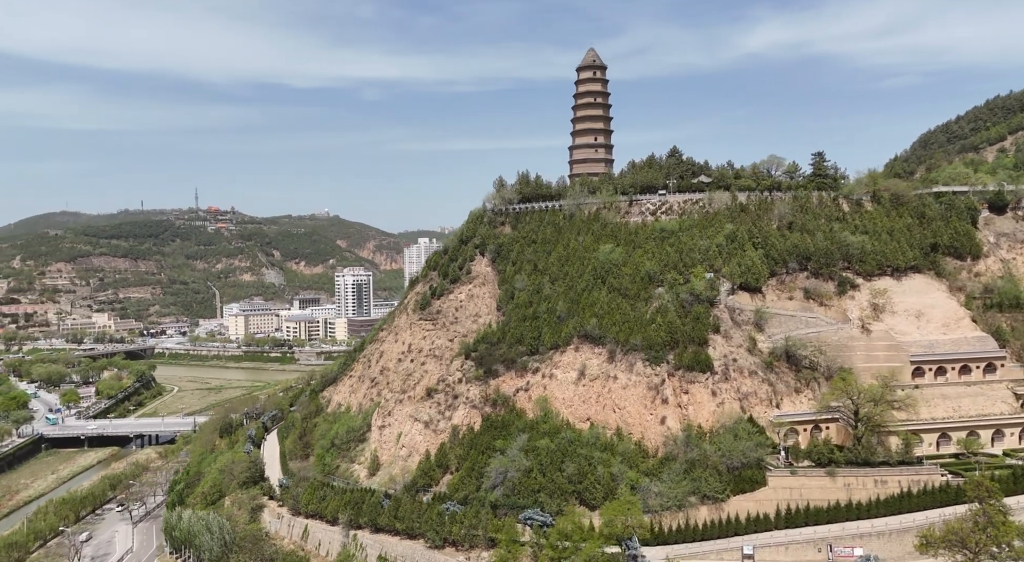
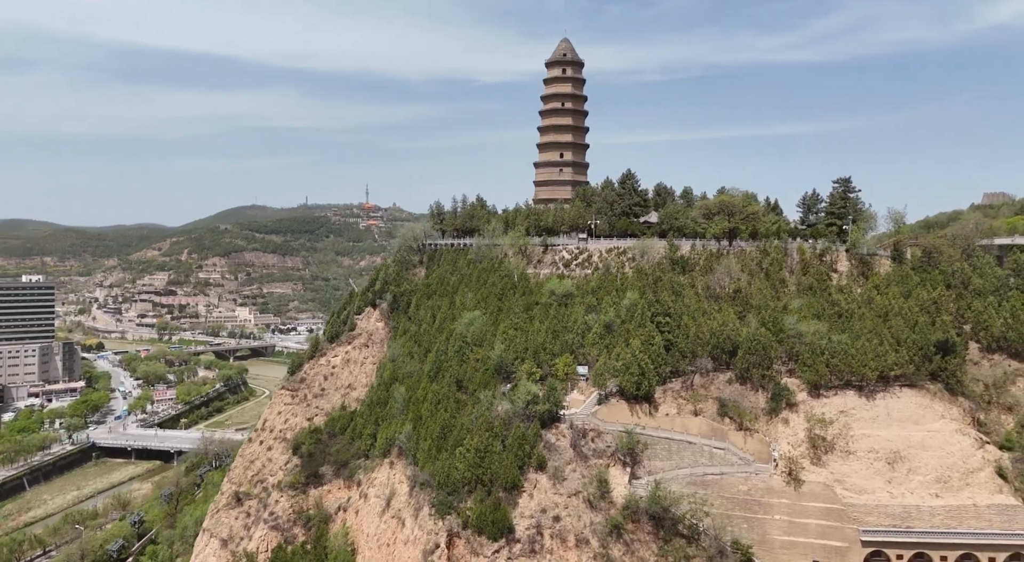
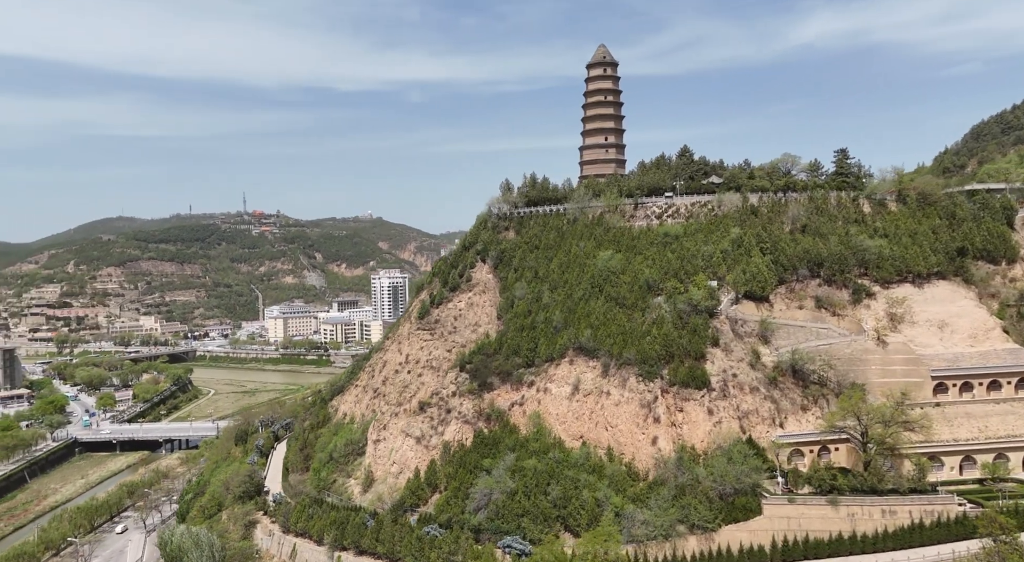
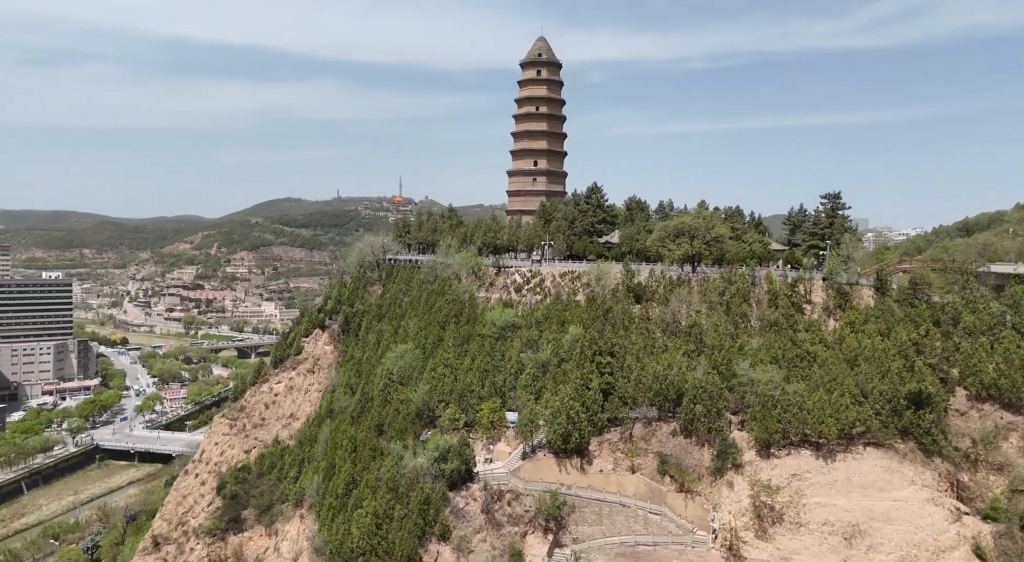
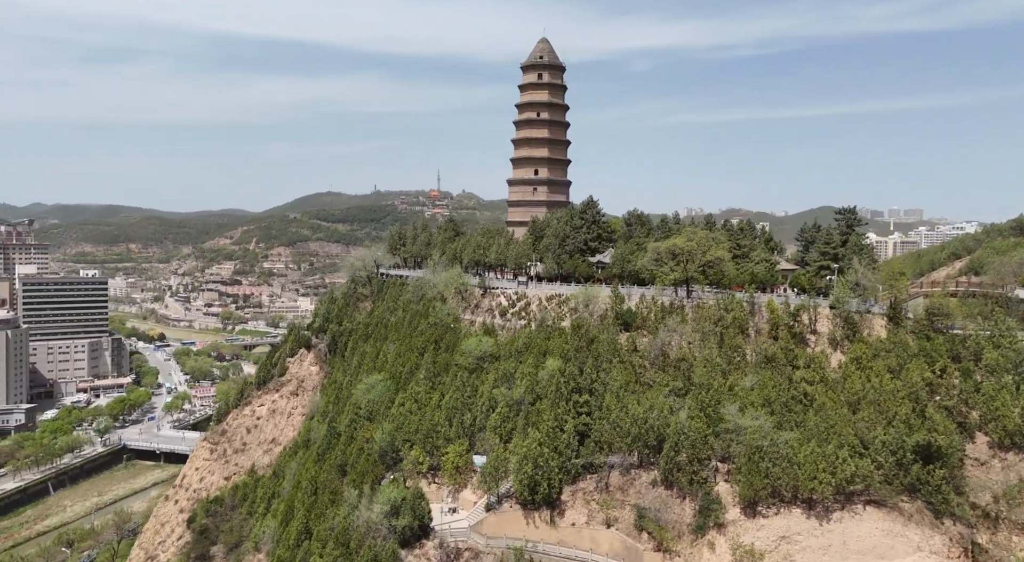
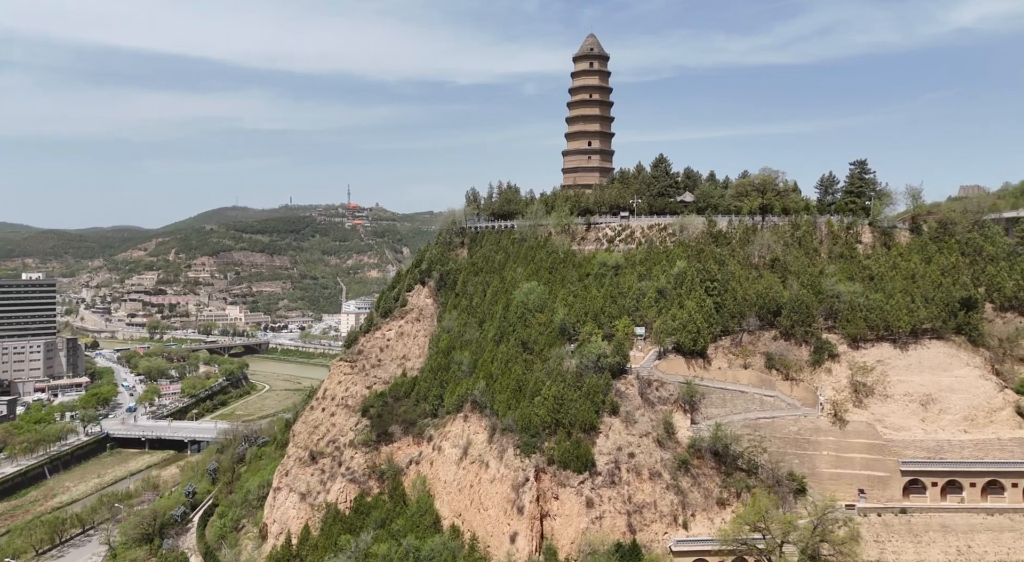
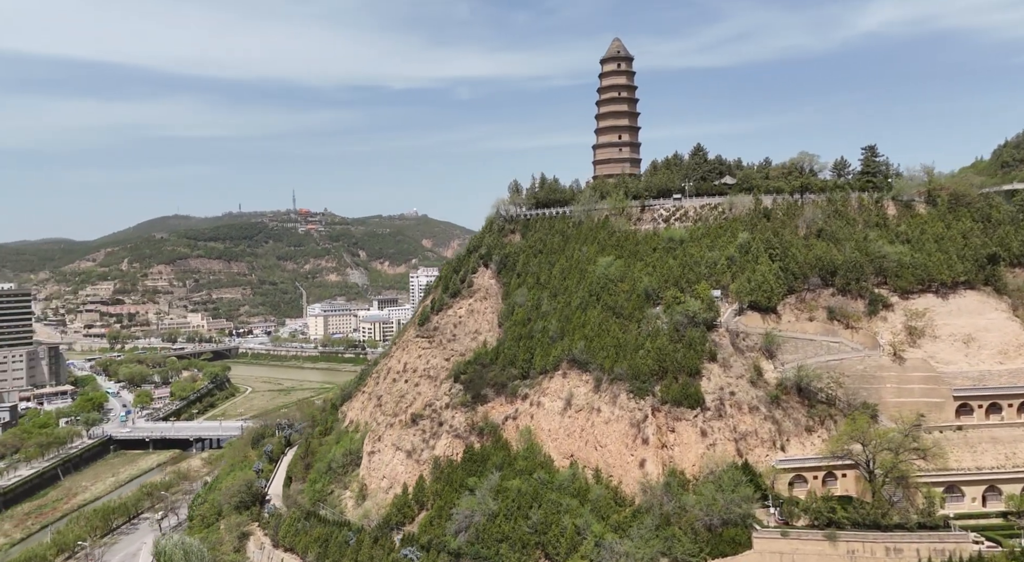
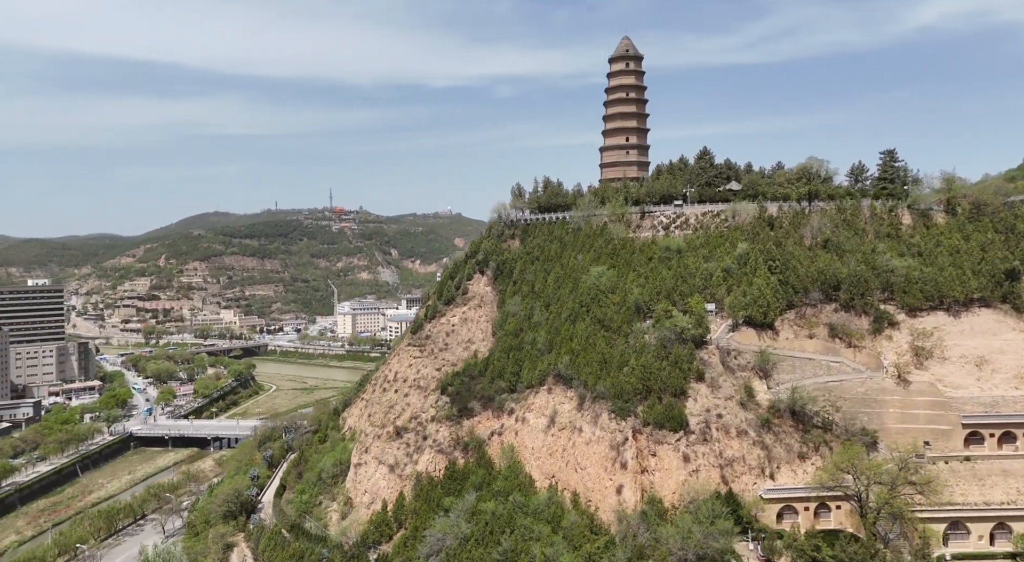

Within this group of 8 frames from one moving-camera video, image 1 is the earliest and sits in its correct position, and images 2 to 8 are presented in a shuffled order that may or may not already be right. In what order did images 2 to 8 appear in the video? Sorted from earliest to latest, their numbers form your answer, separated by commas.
3, 7, 8, 6, 2, 4, 5
